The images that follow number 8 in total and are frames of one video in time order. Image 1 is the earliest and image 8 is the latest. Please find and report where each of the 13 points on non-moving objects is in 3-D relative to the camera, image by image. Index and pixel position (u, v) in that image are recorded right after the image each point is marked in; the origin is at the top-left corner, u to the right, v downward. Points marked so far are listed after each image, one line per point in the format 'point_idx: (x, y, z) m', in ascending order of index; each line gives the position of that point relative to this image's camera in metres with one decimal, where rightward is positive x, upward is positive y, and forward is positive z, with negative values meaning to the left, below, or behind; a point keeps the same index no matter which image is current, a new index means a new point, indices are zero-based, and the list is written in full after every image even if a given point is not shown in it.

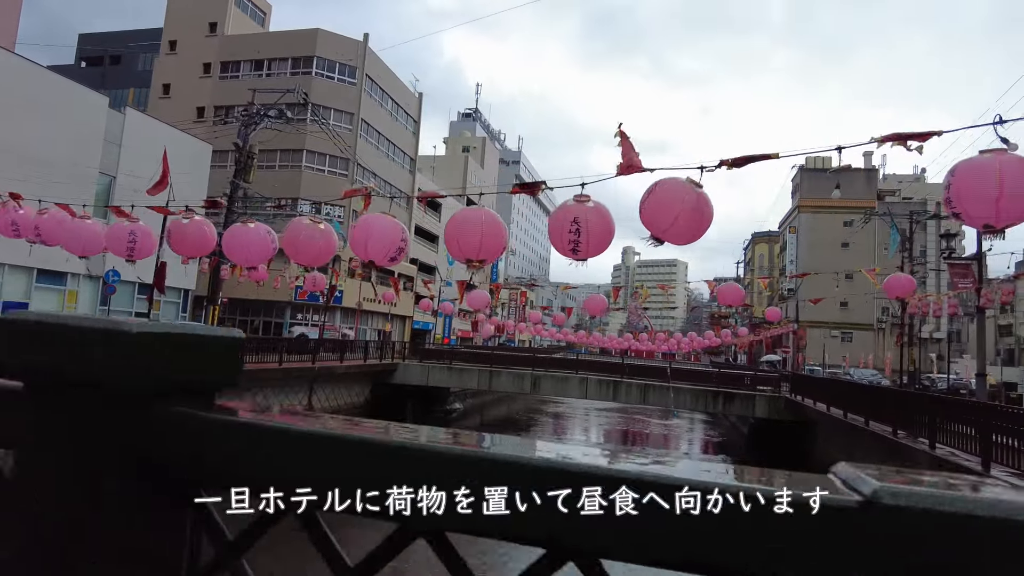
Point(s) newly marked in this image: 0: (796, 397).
0: (+9.6, -3.7, +18.7) m
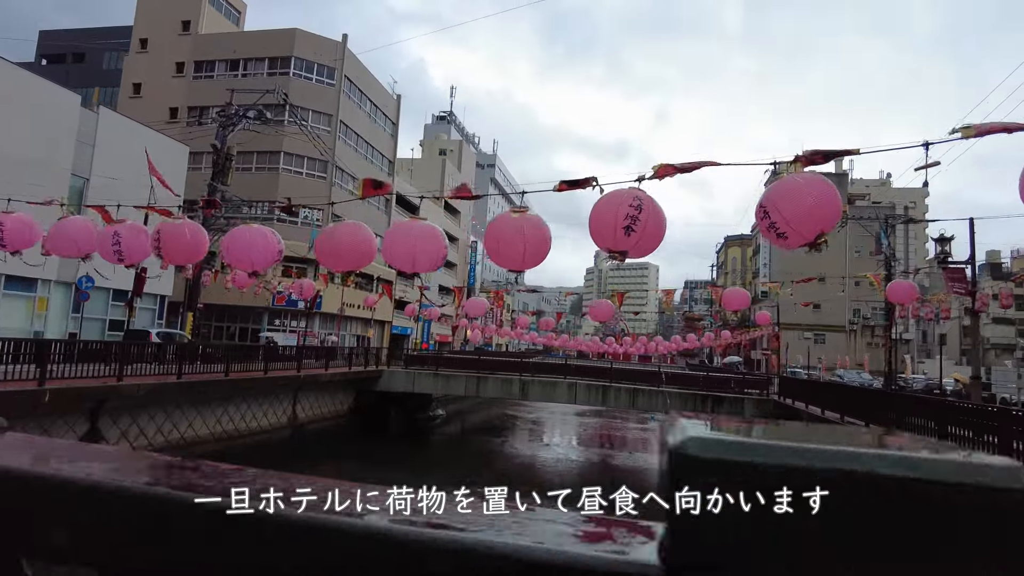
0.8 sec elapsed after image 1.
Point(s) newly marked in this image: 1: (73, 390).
0: (+9.3, -3.8, +18.9) m
1: (-8.0, -1.9, +10.5) m
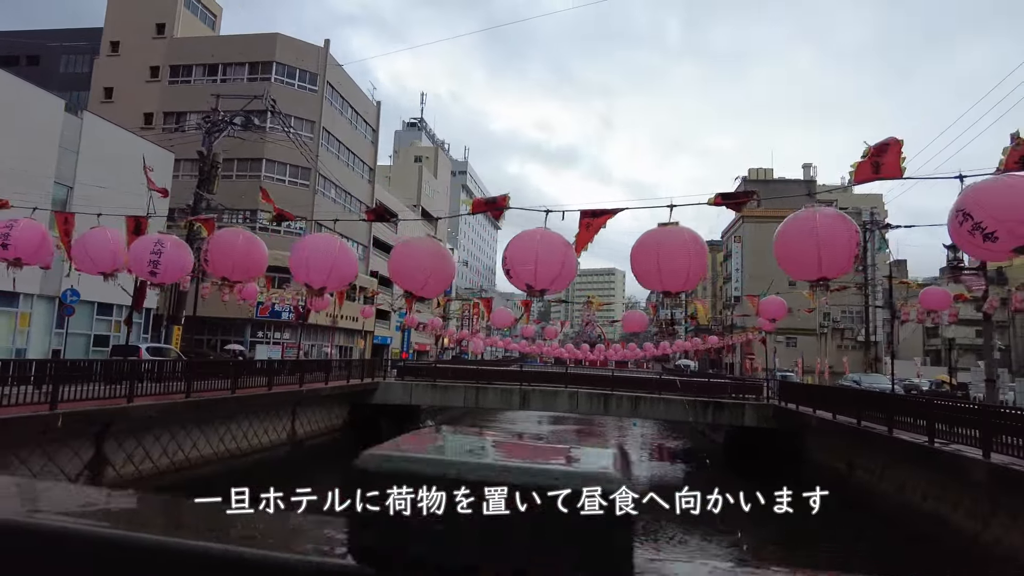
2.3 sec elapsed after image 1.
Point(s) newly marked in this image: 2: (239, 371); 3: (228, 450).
0: (+9.4, -4.0, +19.3) m
1: (-7.4, -2.2, +9.9) m
2: (-6.9, -2.2, +14.5) m
3: (-7.3, -4.2, +14.5) m
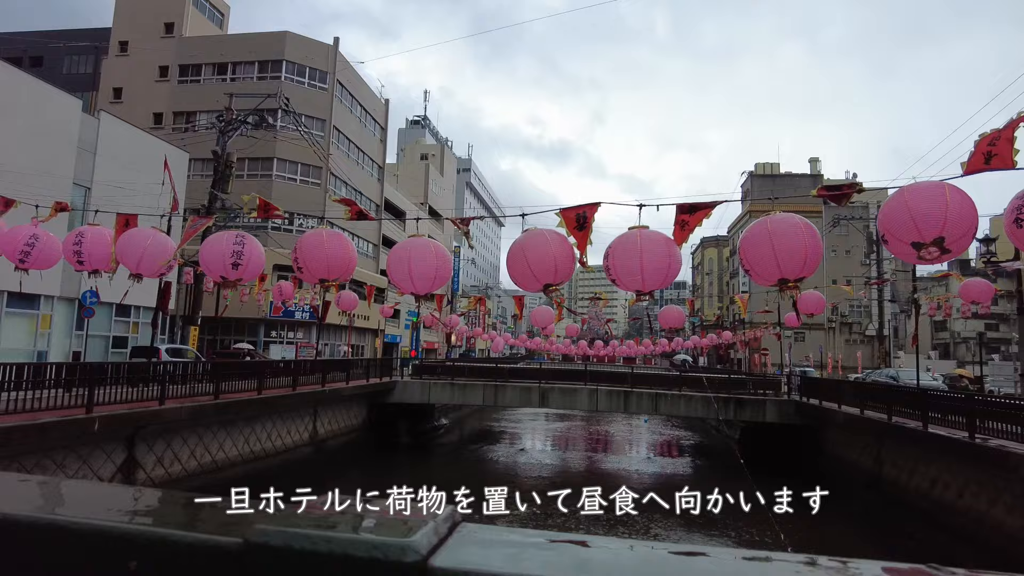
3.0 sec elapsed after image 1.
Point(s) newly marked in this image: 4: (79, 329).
0: (+10.1, -3.9, +19.1) m
1: (-6.8, -2.2, +9.8) m
2: (-6.2, -2.2, +14.4) m
3: (-6.6, -4.2, +14.4) m
4: (-12.9, -1.2, +16.7) m
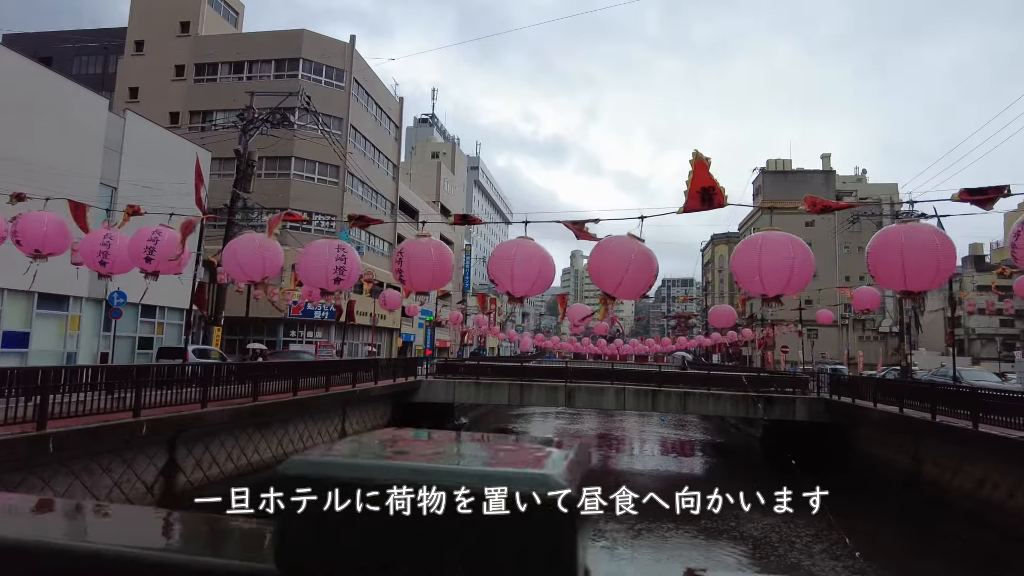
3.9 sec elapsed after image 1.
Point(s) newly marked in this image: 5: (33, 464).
0: (+11.0, -3.8, +18.9) m
1: (-5.9, -2.3, +9.6) m
2: (-5.4, -2.2, +14.3) m
3: (-5.7, -4.2, +14.2) m
4: (-12.0, -1.2, +16.6) m
5: (-6.4, -2.4, +7.5) m
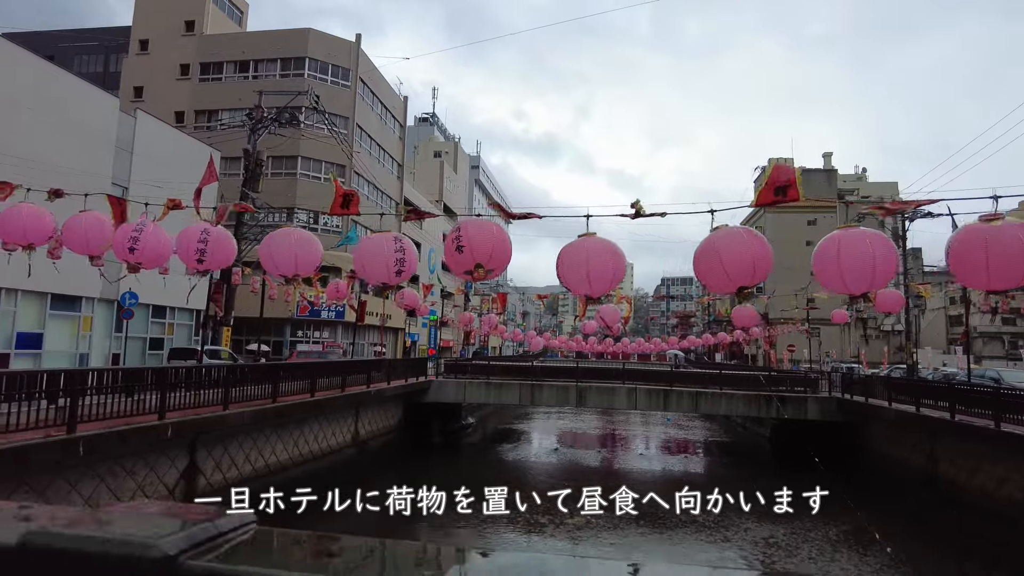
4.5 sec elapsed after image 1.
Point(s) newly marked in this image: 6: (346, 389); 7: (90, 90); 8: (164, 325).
0: (+11.4, -3.7, +18.9) m
1: (-5.5, -2.3, +9.6) m
2: (-4.9, -2.2, +14.2) m
3: (-5.3, -4.2, +14.2) m
4: (-11.6, -1.3, +16.5) m
5: (-6.0, -2.4, +7.5) m
6: (-4.5, -2.7, +15.2) m
7: (-11.6, +5.4, +15.5) m
8: (-11.2, -1.2, +18.1) m
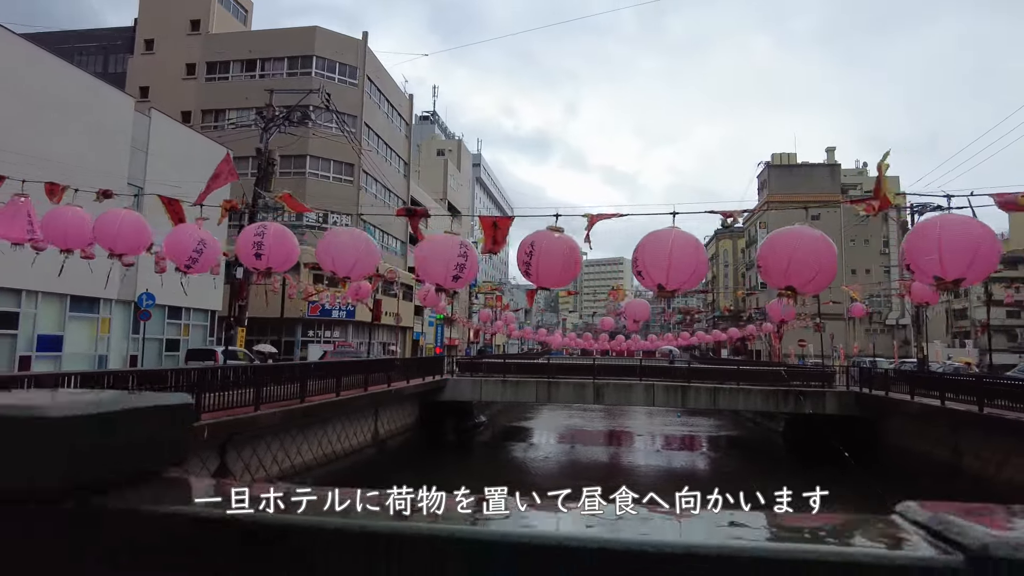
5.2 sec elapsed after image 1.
0: (+12.0, -3.5, +18.8) m
1: (-4.9, -2.3, +9.5) m
2: (-4.3, -2.1, +14.1) m
3: (-4.7, -4.2, +14.1) m
4: (-11.0, -1.3, +16.4) m
5: (-5.4, -2.4, +7.4) m
6: (-3.9, -2.7, +15.1) m
7: (-11.1, +5.4, +15.4) m
8: (-10.7, -1.2, +18.0) m
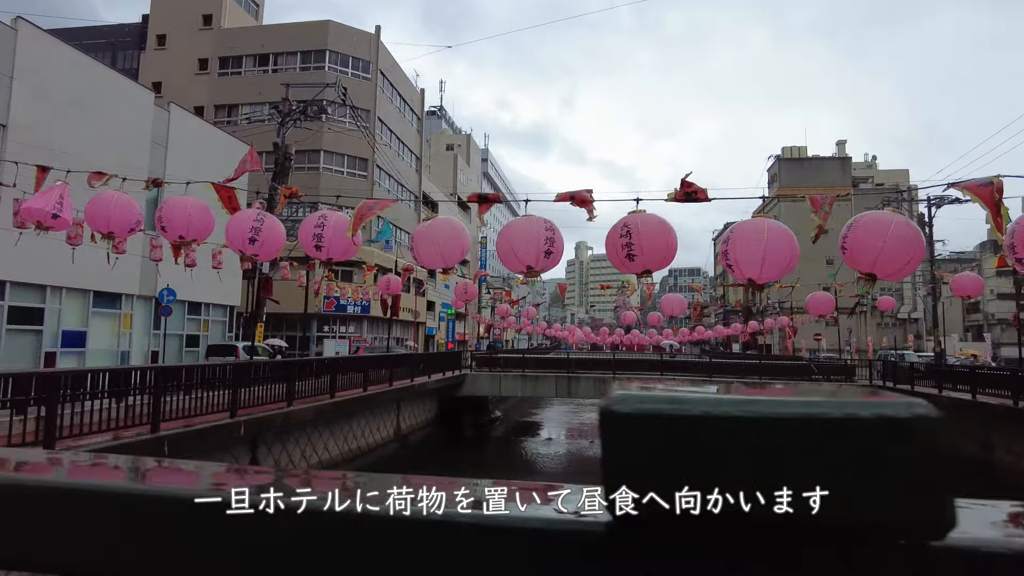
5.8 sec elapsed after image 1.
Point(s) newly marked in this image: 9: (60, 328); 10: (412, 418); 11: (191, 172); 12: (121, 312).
0: (+12.7, -3.3, +18.6) m
1: (-4.3, -2.2, +9.4) m
2: (-3.7, -2.0, +14.0) m
3: (-4.1, -4.0, +14.0) m
4: (-10.3, -1.2, +16.3) m
5: (-4.8, -2.3, +7.3) m
6: (-3.3, -2.6, +15.0) m
7: (-10.5, +5.5, +15.3) m
8: (-10.0, -1.1, +18.0) m
9: (-10.7, -0.9, +13.3) m
10: (-3.3, -4.2, +18.3) m
11: (-9.9, +3.6, +17.4) m
12: (-10.4, -0.6, +15.0) m
